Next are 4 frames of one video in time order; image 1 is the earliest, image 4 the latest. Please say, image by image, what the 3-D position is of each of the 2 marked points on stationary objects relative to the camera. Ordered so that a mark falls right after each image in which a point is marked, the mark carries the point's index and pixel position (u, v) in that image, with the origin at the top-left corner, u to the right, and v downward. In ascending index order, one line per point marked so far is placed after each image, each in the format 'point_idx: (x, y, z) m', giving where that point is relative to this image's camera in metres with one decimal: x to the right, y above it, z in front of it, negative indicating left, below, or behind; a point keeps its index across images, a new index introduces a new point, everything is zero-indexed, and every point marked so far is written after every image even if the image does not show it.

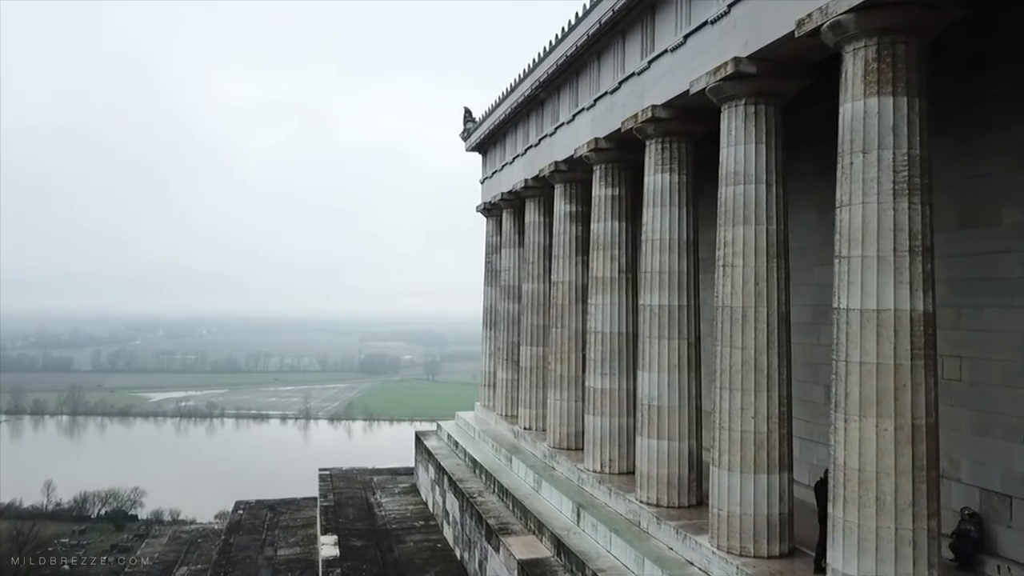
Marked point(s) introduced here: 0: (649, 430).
0: (+3.1, -3.2, +17.7) m
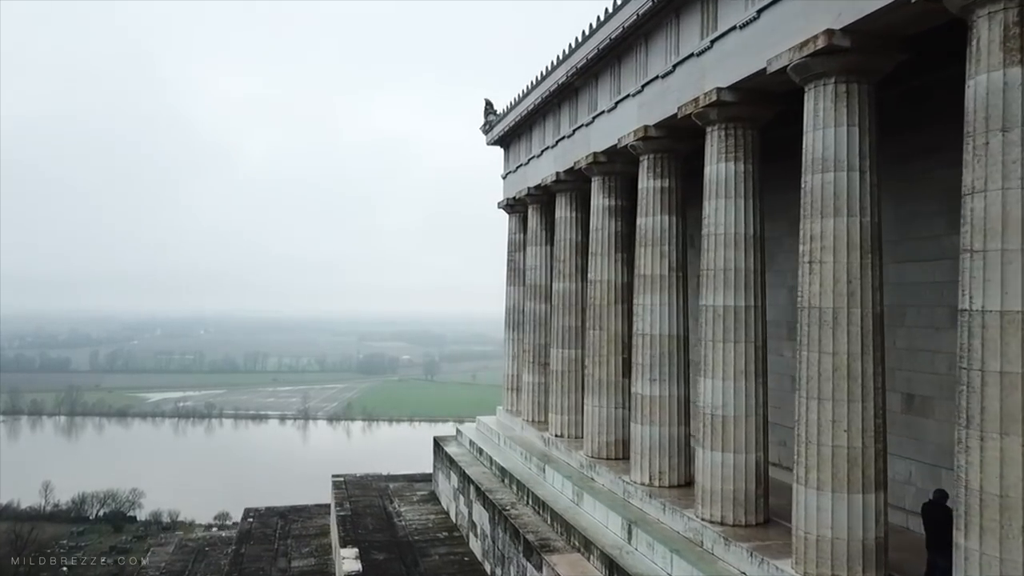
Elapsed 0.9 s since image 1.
0: (+4.1, -3.2, +16.3) m
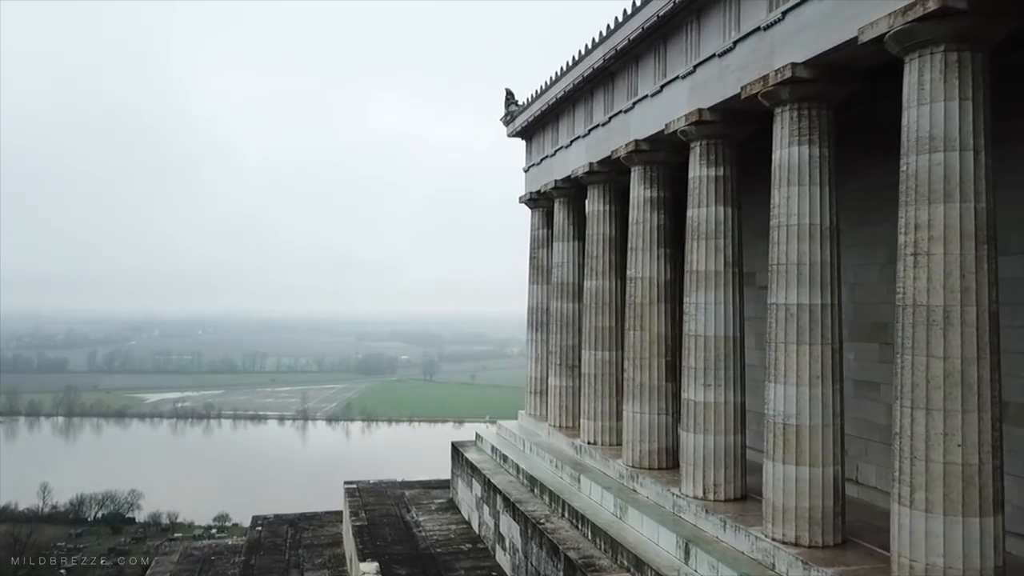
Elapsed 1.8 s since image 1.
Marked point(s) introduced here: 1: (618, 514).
0: (+5.1, -3.1, +14.8) m
1: (+2.7, -5.7, +19.8) m
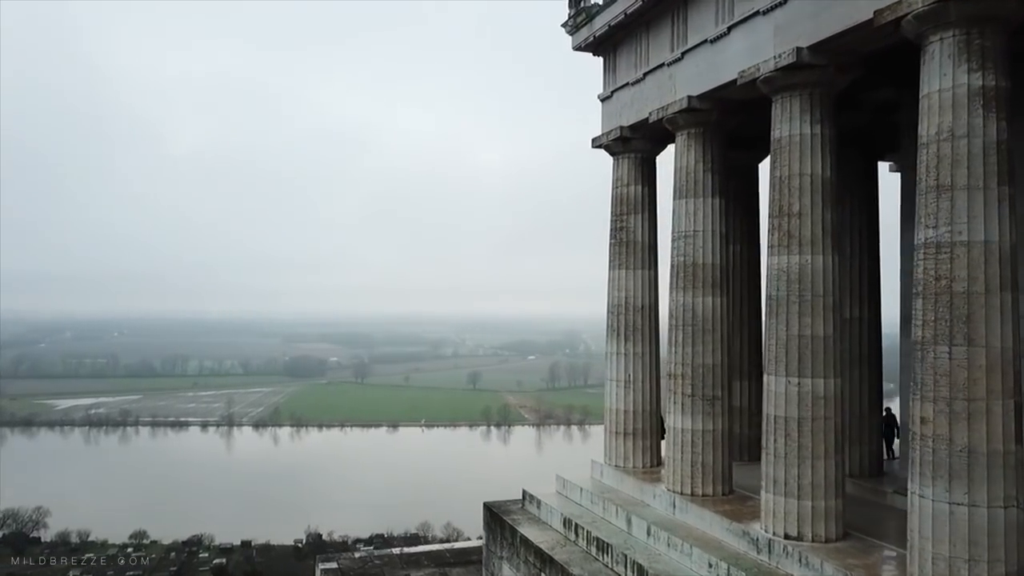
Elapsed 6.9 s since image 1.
0: (+8.5, -2.7, +4.7) m
1: (+5.7, -5.3, +9.5) m
